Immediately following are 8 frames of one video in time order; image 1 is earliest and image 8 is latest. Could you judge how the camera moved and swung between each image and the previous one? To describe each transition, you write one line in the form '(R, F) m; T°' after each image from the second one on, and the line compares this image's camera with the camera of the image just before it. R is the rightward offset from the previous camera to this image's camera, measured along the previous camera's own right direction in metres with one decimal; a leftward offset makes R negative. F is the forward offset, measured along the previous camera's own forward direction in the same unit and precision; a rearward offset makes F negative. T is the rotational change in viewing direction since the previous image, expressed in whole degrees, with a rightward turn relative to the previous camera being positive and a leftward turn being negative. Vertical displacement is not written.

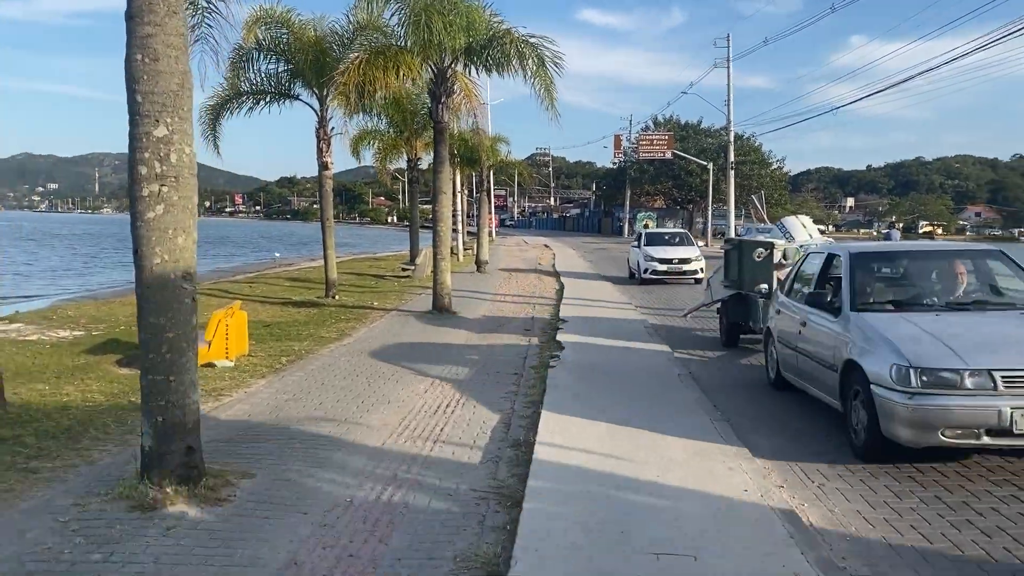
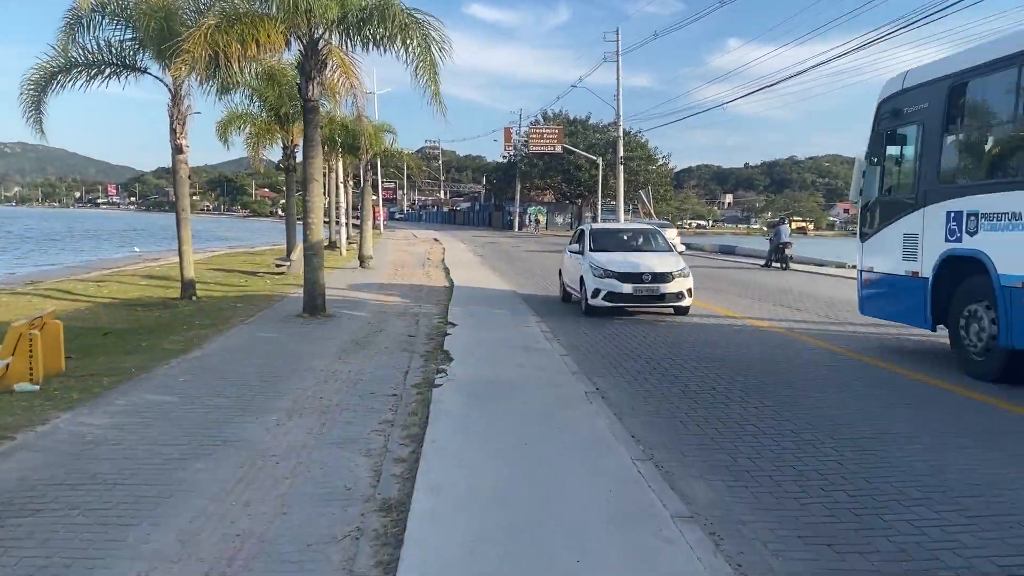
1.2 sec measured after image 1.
(+0.1, +1.4) m; +7°
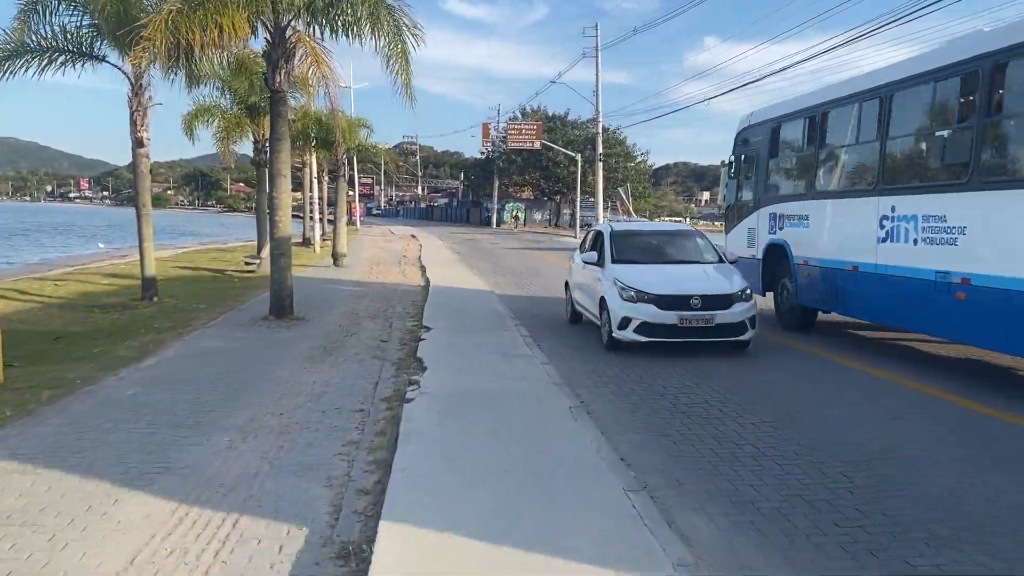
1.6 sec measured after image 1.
(0.0, +0.6) m; +1°
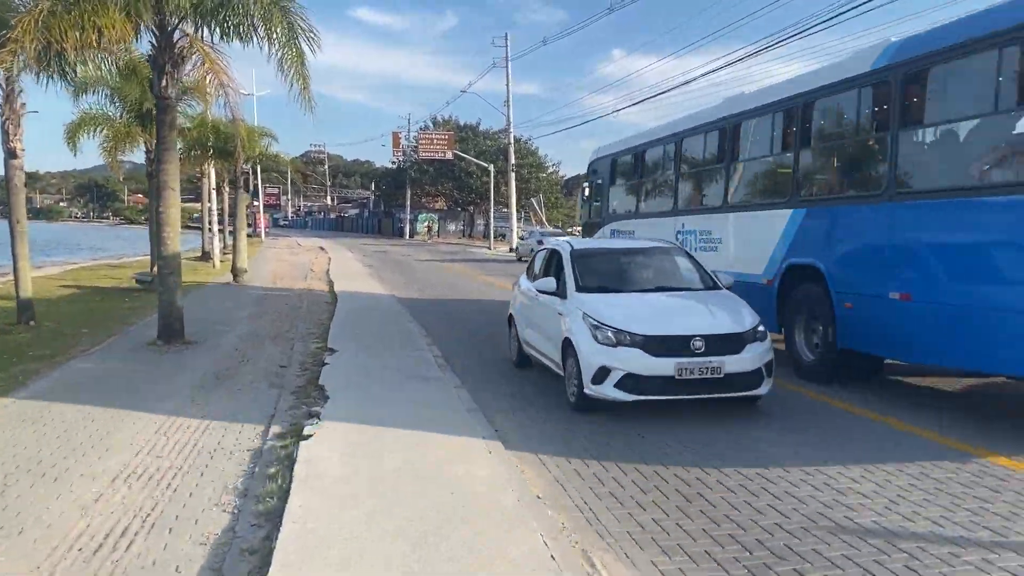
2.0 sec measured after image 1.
(+0.1, +0.5) m; +6°
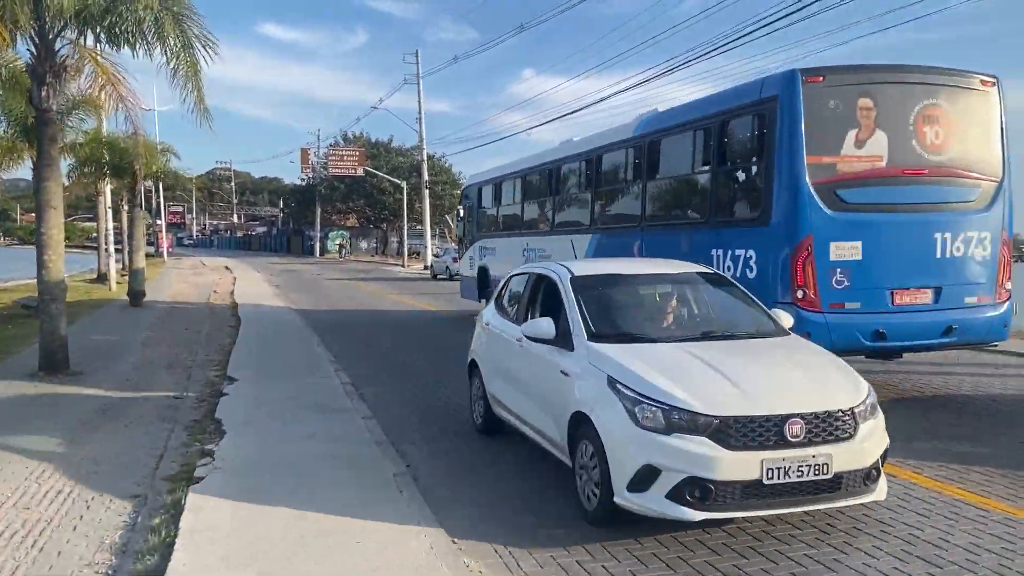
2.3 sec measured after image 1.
(0.0, +0.4) m; +6°
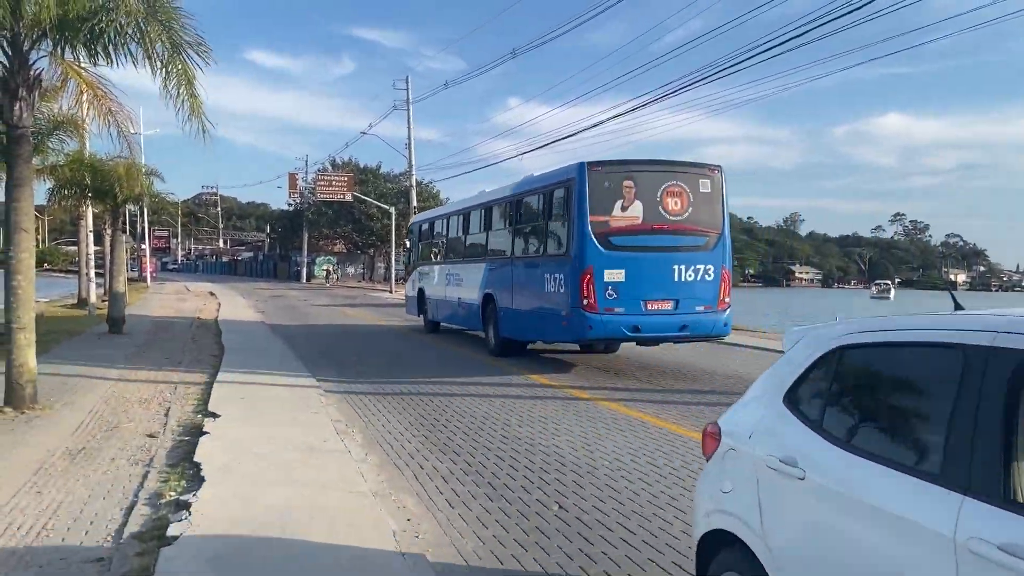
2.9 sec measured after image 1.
(-0.2, +0.6) m; +1°
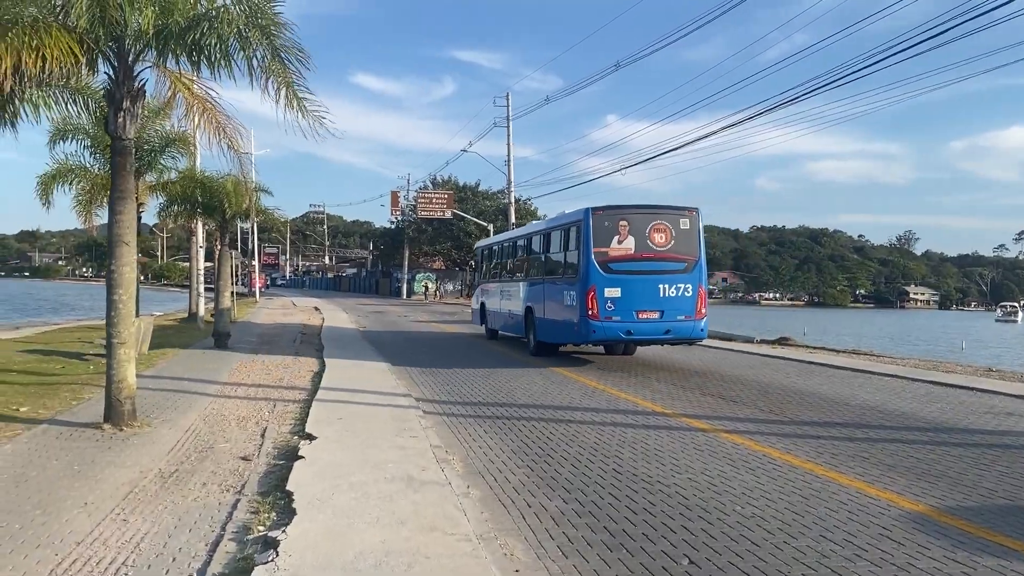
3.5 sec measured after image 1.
(-0.2, +0.7) m; -7°
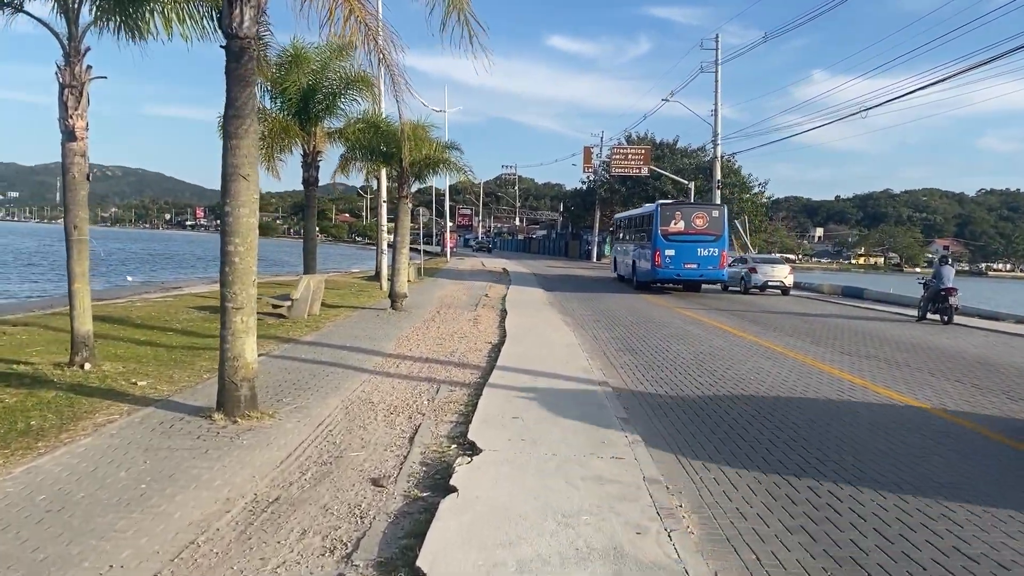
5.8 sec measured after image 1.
(-0.5, +2.9) m; -13°
